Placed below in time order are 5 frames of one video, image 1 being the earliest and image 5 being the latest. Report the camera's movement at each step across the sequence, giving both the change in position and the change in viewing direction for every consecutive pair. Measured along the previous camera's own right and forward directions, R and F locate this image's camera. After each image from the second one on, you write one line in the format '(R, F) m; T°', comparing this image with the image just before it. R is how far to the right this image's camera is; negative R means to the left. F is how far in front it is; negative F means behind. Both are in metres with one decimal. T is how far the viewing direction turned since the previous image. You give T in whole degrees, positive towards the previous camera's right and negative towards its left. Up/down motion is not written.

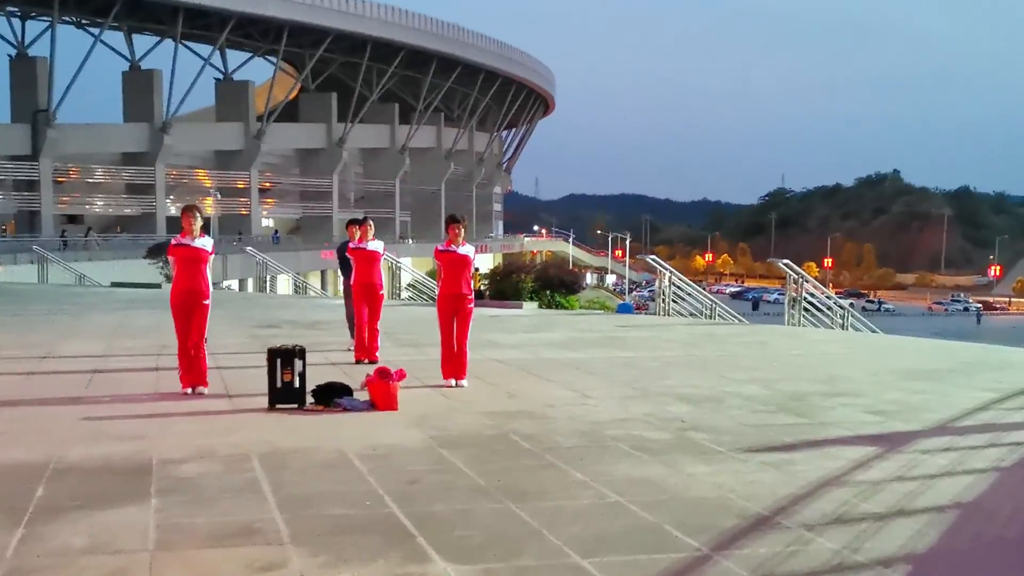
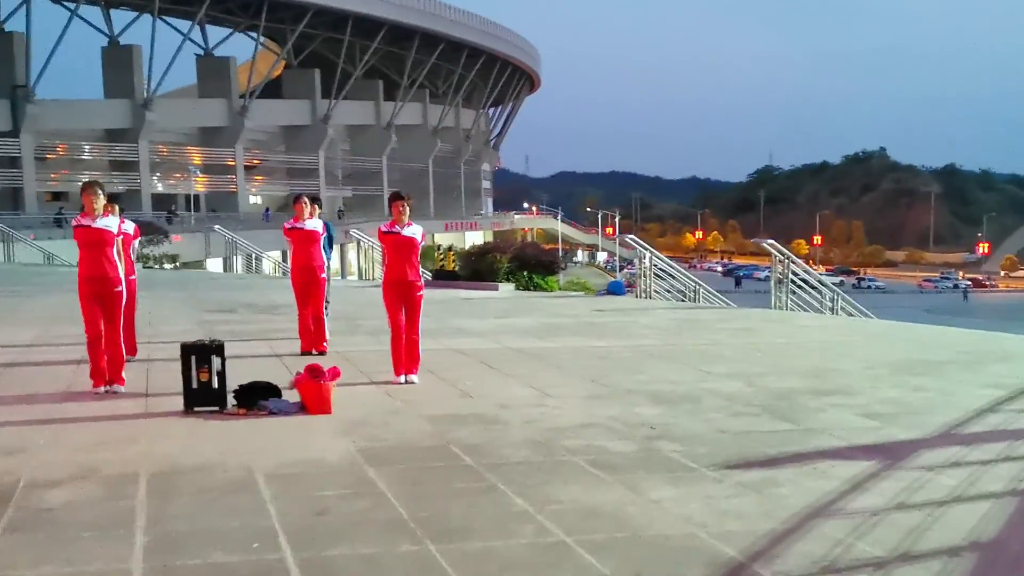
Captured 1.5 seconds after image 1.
(+0.3, +1.0) m; 0°
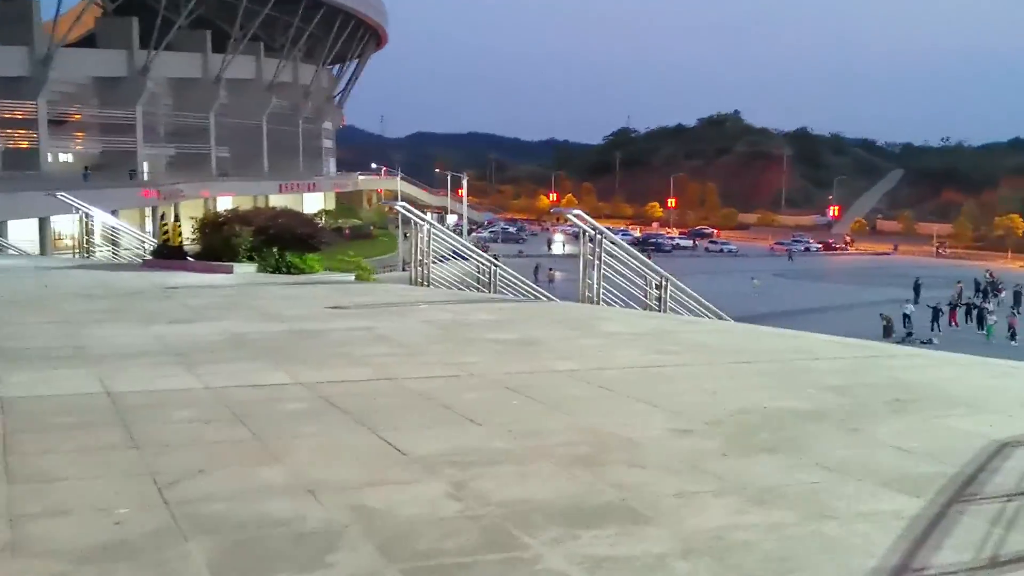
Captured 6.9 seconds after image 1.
(+1.4, +4.4) m; +6°
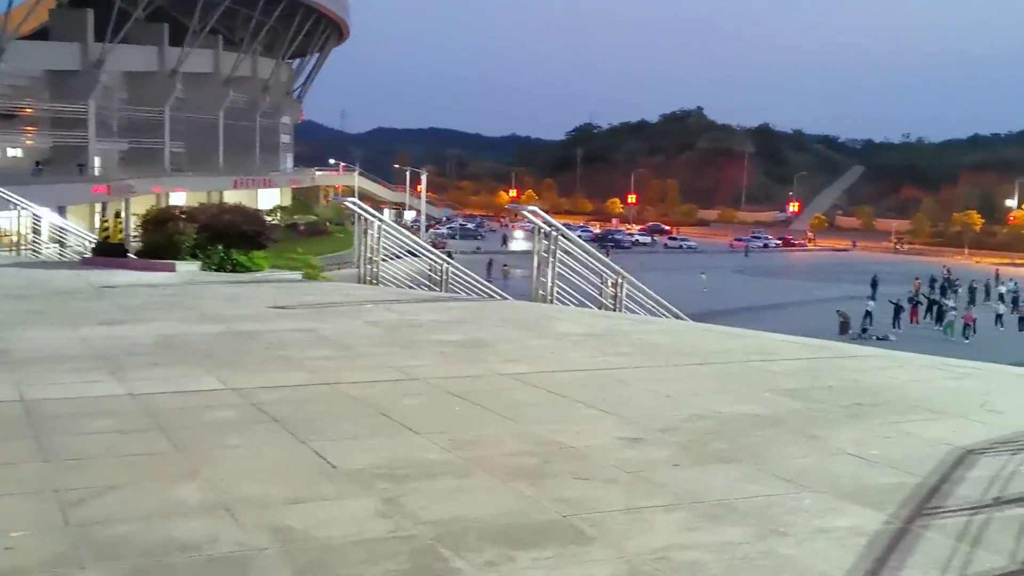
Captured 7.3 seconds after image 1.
(+0.1, +0.3) m; +2°
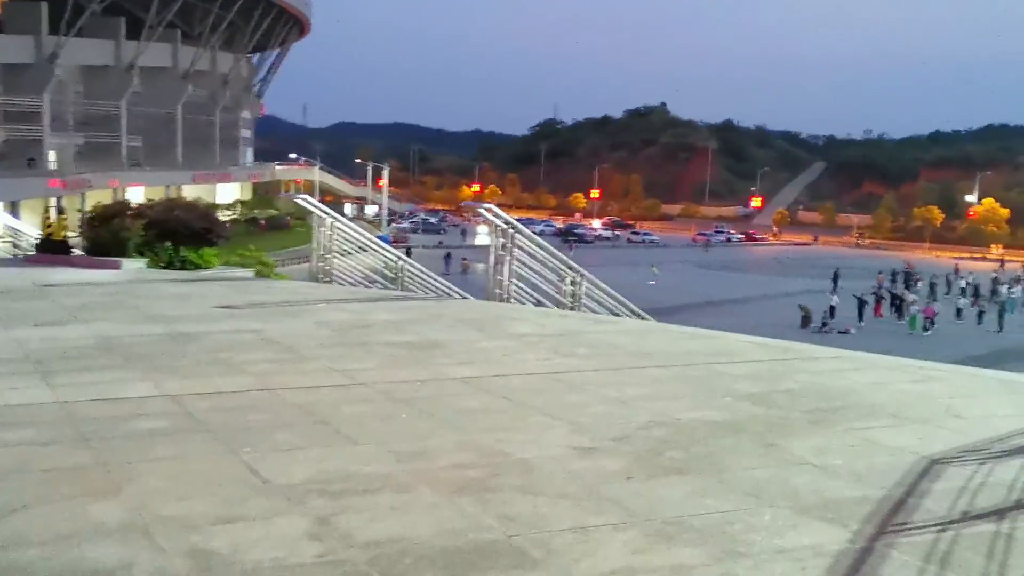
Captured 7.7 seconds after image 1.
(+0.1, +0.3) m; +2°
